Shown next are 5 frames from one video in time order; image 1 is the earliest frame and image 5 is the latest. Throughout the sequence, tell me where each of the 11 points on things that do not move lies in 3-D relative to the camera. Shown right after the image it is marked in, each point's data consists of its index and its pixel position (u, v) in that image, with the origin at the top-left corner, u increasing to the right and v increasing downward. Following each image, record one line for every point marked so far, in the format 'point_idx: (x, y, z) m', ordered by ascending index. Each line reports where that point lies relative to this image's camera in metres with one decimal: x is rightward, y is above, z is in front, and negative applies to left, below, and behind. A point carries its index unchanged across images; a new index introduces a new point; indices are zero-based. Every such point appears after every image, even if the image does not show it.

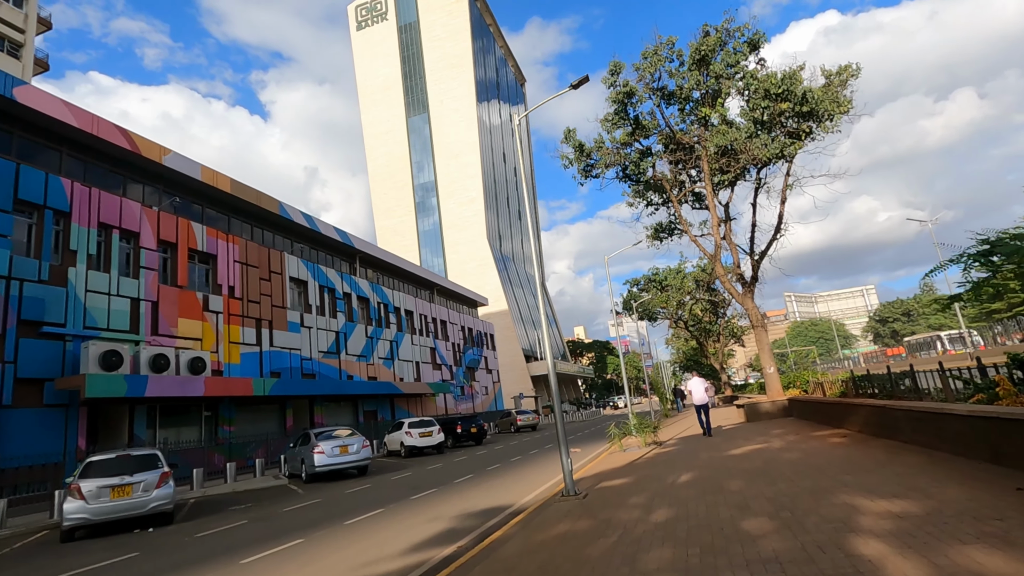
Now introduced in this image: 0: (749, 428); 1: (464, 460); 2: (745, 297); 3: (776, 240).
0: (+6.0, -3.6, +14.3) m
1: (-1.6, -5.7, +18.6) m
2: (+7.4, -0.3, +18.0) m
3: (+8.3, +1.5, +17.9) m
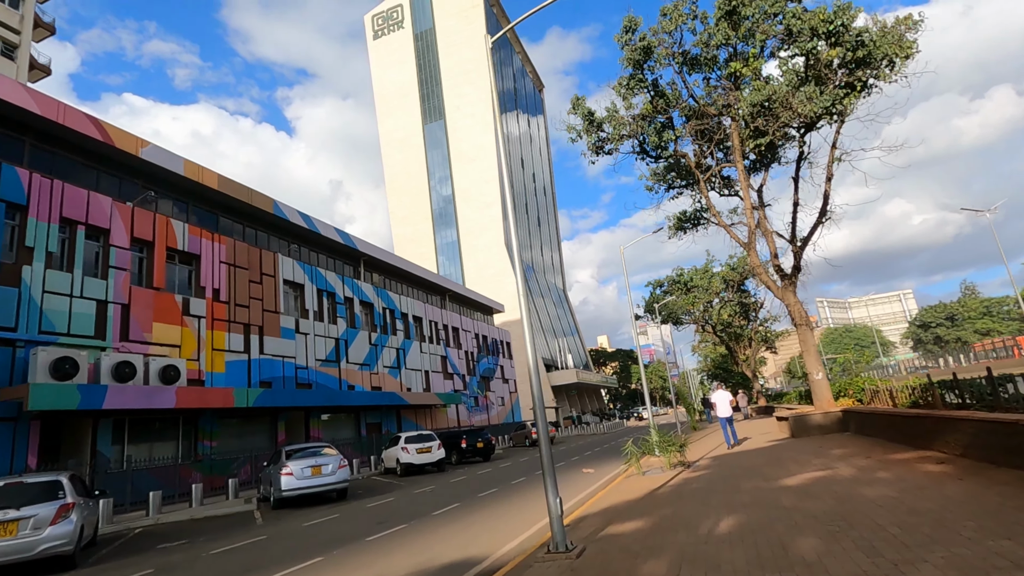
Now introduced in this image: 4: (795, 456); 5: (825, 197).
0: (+5.9, -3.3, +11.7) m
1: (-1.5, -5.6, +16.4) m
2: (+7.5, -0.1, +15.5) m
3: (+8.4, +1.8, +15.4) m
4: (+5.0, -3.0, +10.1) m
5: (+8.5, +2.5, +15.3) m
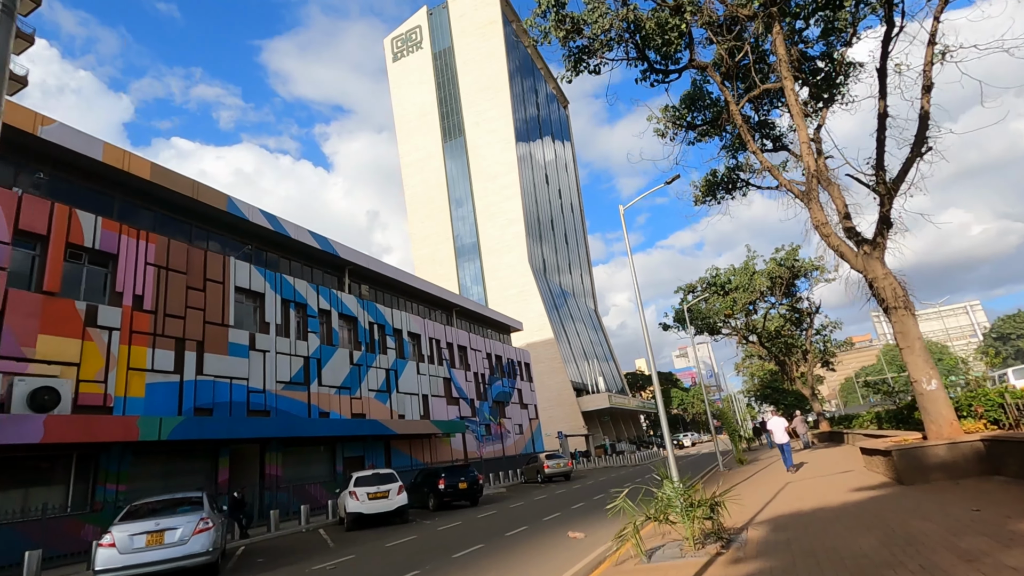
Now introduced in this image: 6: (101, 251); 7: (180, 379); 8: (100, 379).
0: (+4.8, -2.6, +6.6) m
1: (-2.2, -5.2, +11.6) m
2: (+6.5, +0.5, +10.4) m
3: (+7.4, +2.4, +10.3) m
4: (+3.8, -2.2, +5.1) m
5: (+7.5, +3.1, +10.3) m
6: (-12.6, +1.1, +17.4) m
7: (-10.9, -3.0, +18.6) m
8: (-11.8, -2.6, +16.2) m
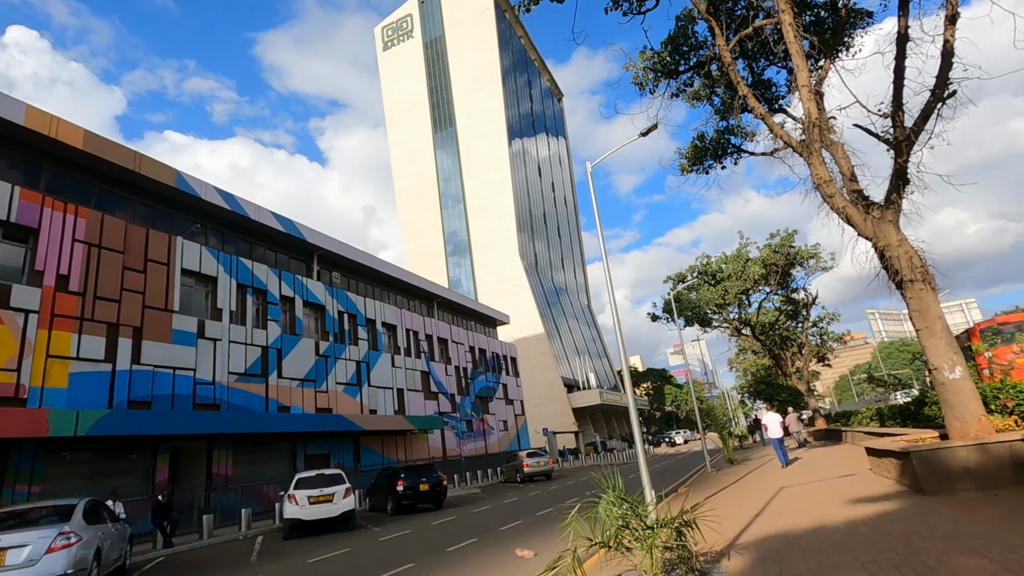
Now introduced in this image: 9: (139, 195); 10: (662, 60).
0: (+3.9, -2.1, +4.9) m
1: (-3.1, -4.7, +9.9) m
2: (+5.7, +1.0, +8.7) m
3: (+6.5, +2.8, +8.6) m
4: (+3.0, -1.8, +3.4) m
5: (+6.6, +3.6, +8.6) m
6: (-13.5, +1.7, +15.6) m
7: (-11.8, -2.4, +16.8) m
8: (-12.7, -2.0, +14.4) m
9: (-12.9, +3.2, +19.6) m
10: (+3.0, +4.5, +11.2) m
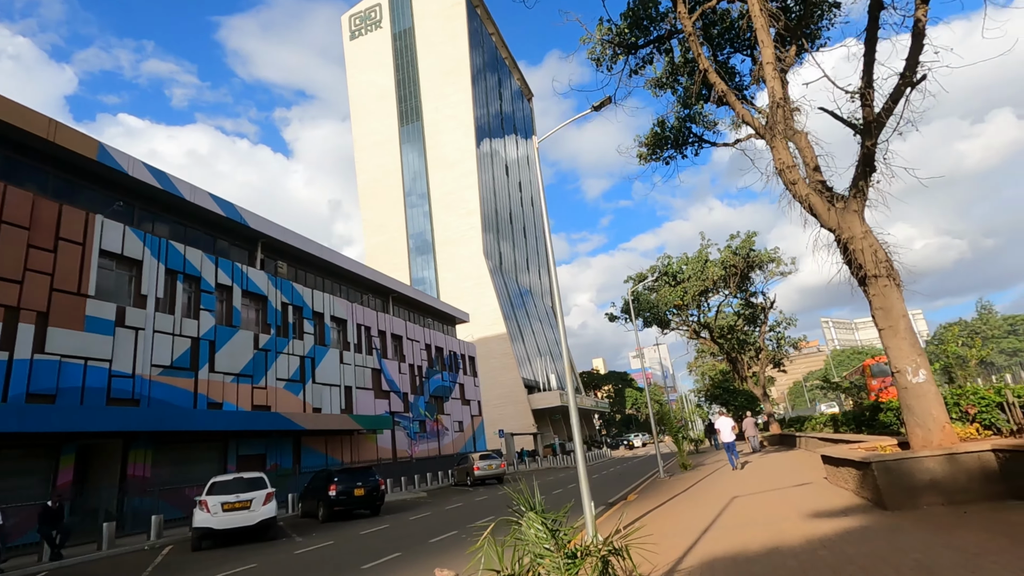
0: (+3.1, -2.0, +4.2) m
1: (-4.3, -4.4, +8.7) m
2: (+4.7, +1.0, +8.0) m
3: (+5.6, +2.9, +8.0) m
4: (+2.3, -1.6, +2.5) m
5: (+5.8, +3.6, +8.0) m
6: (-14.8, +2.3, +13.8) m
7: (-13.3, -1.8, +15.1) m
8: (-14.1, -1.4, +12.6) m
9: (-14.4, +3.8, +17.8) m
10: (+2.0, +4.6, +10.4) m
